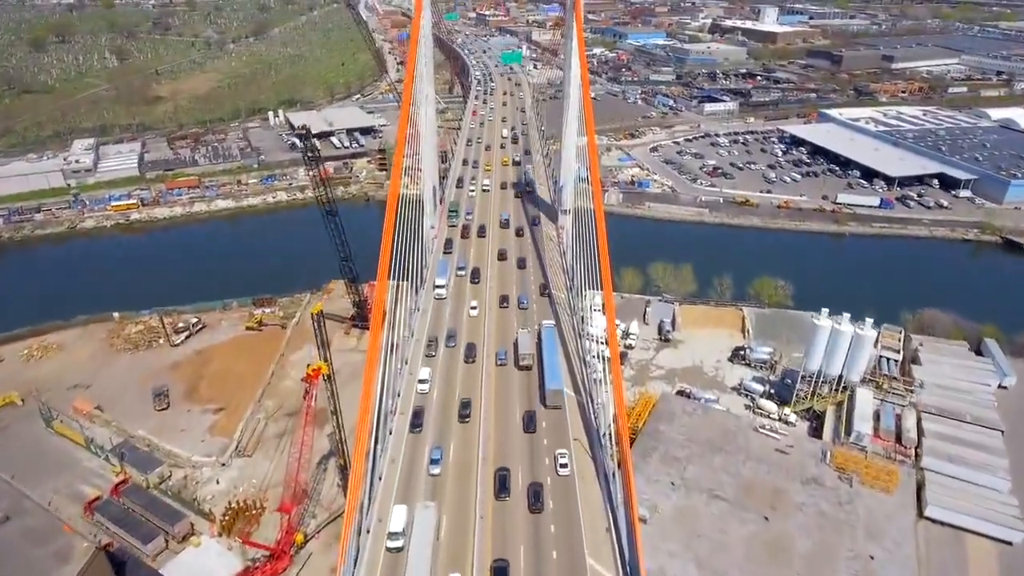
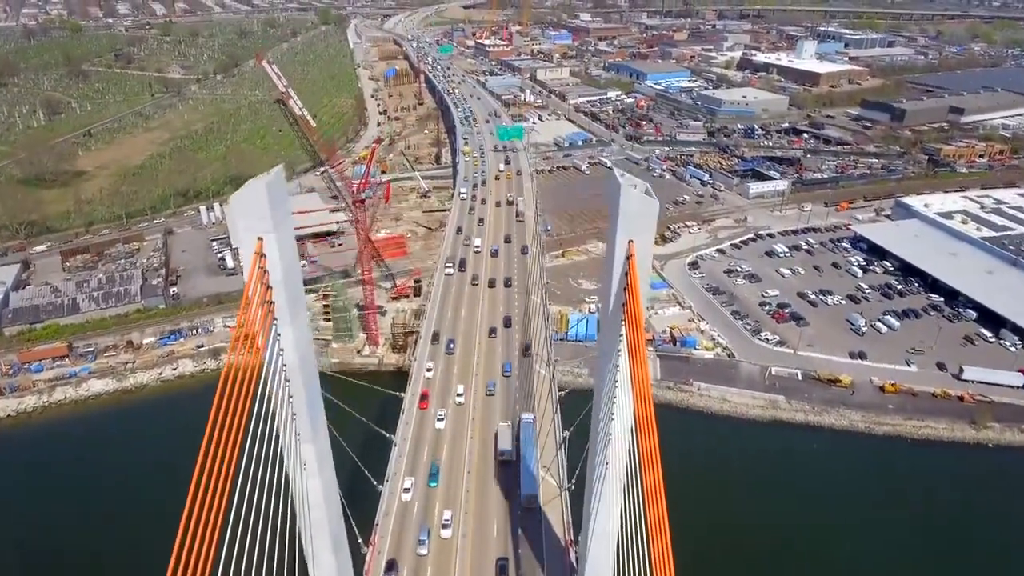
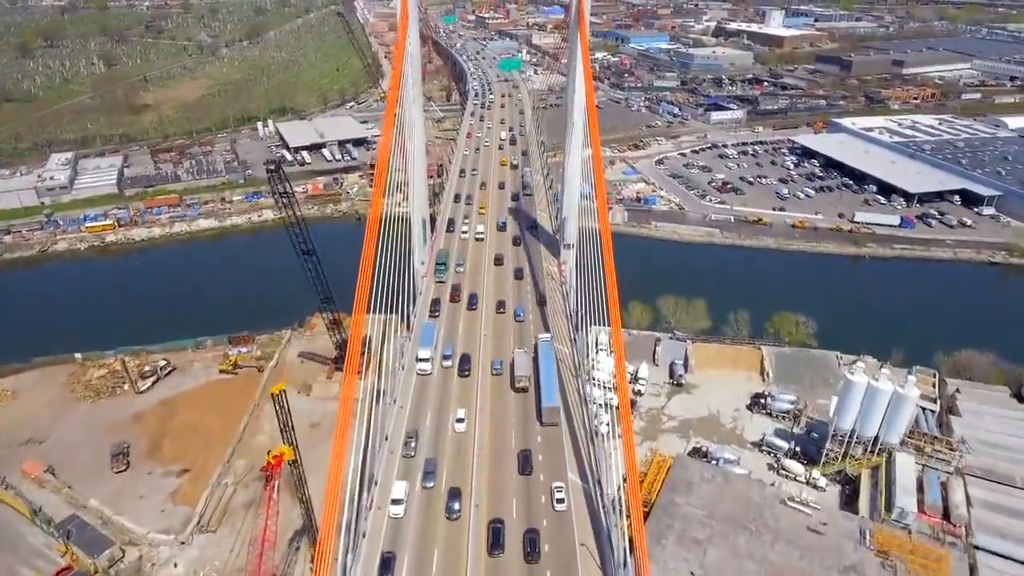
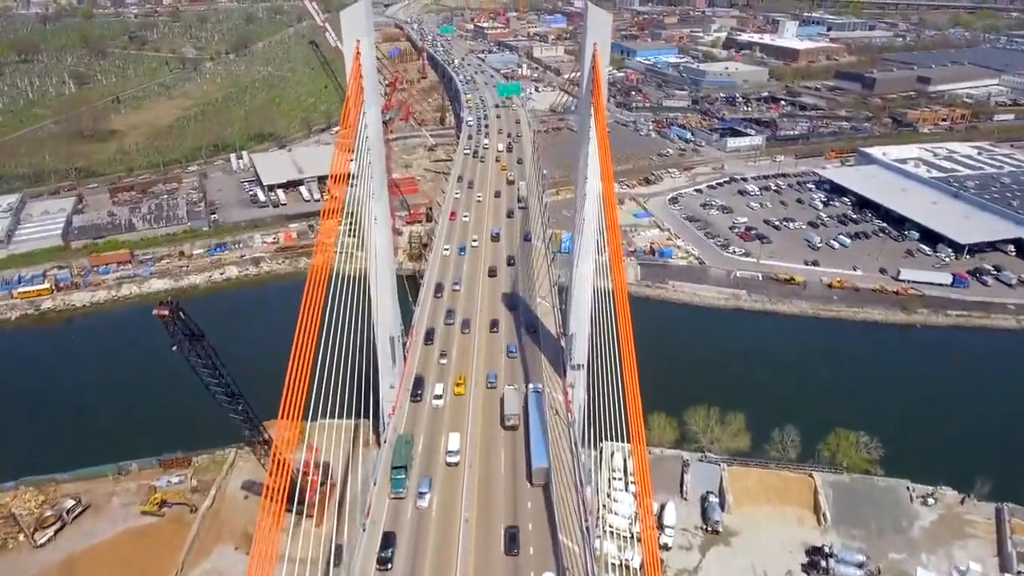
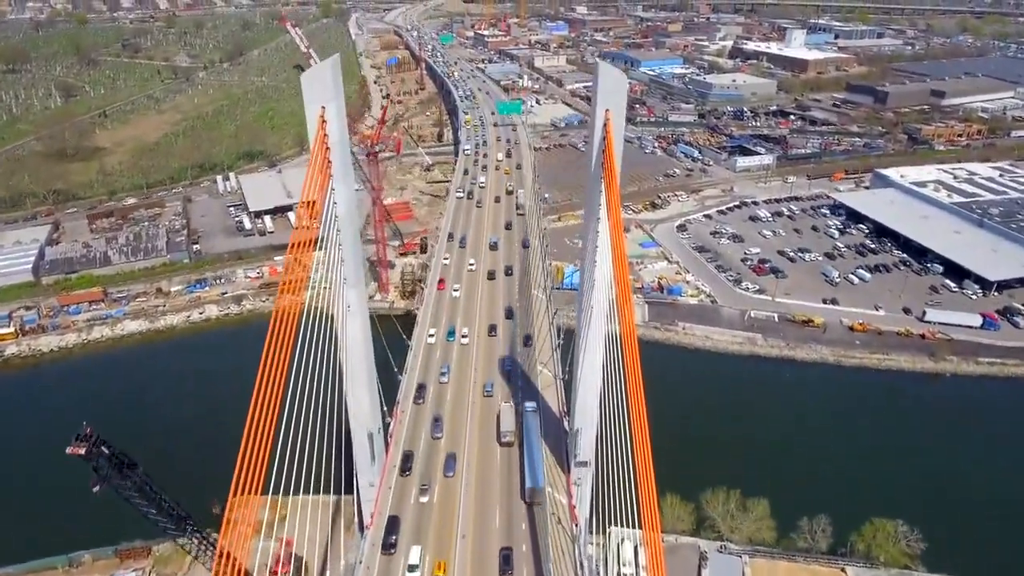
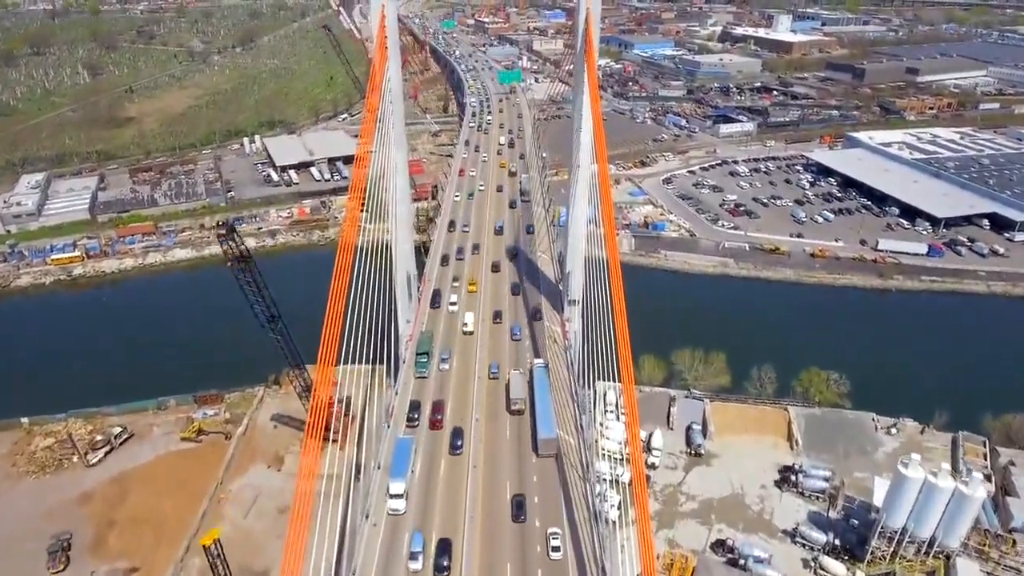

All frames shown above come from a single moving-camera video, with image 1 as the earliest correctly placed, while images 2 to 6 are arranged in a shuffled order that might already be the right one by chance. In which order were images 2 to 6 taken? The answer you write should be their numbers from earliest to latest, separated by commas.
3, 6, 4, 5, 2
